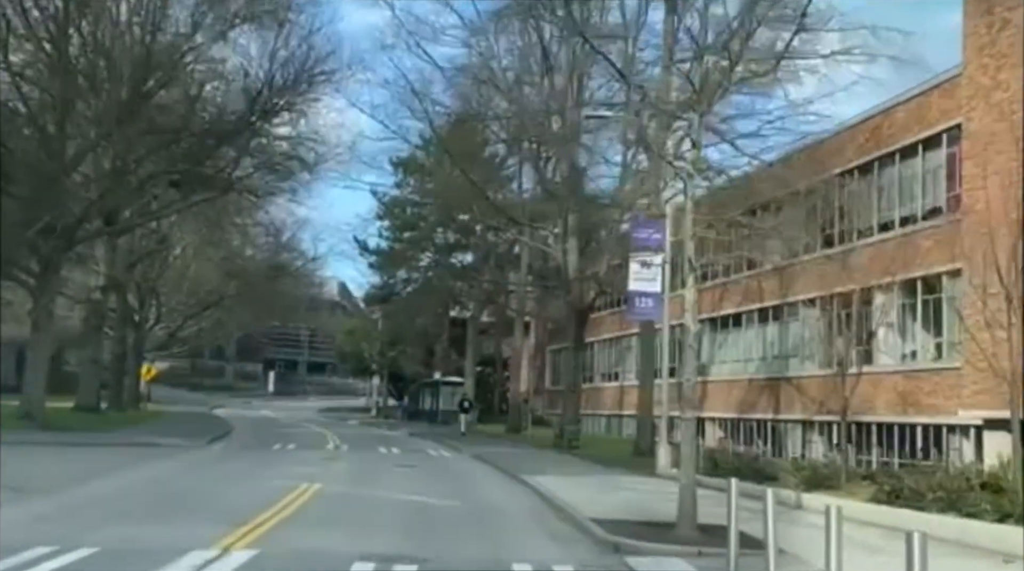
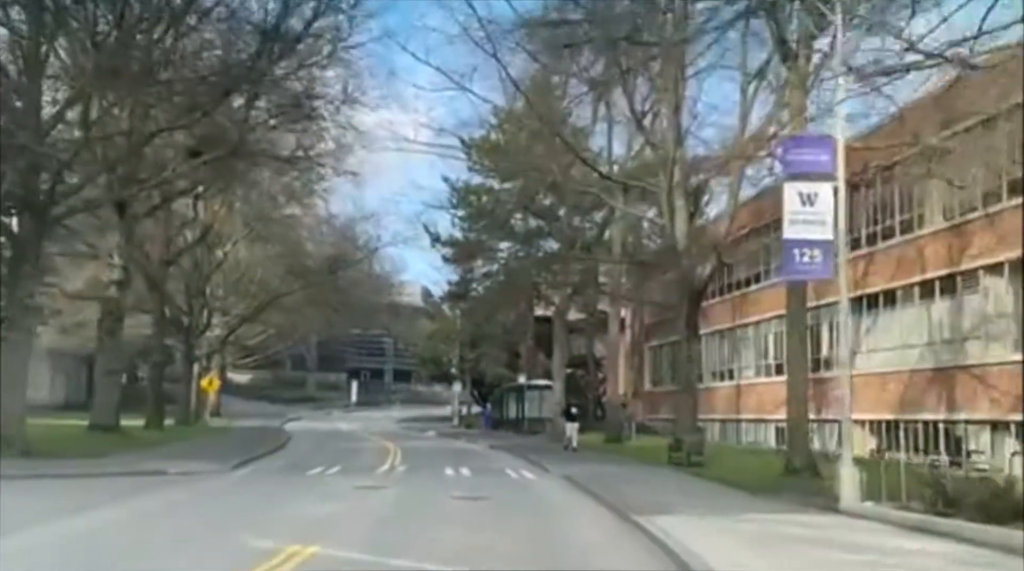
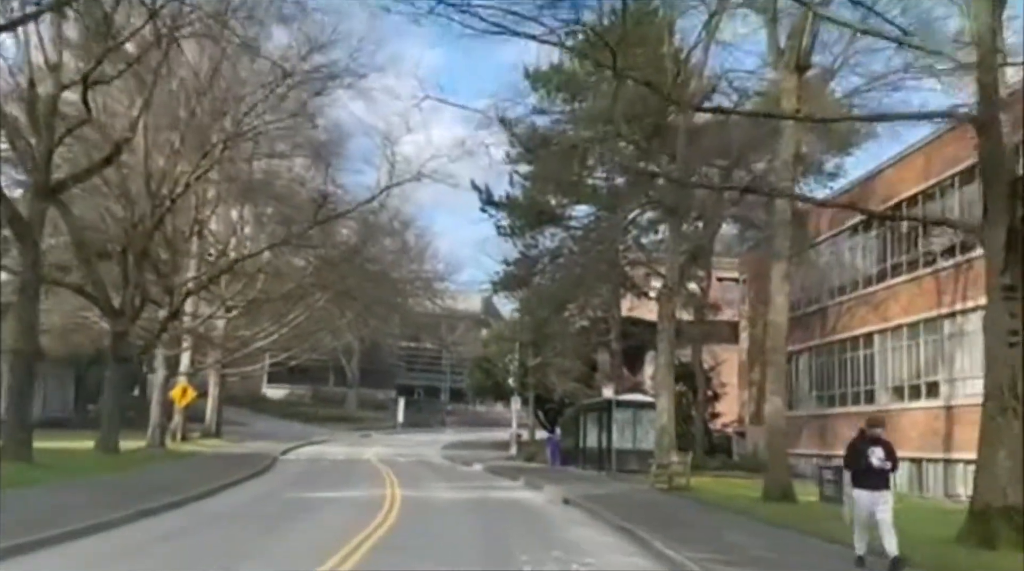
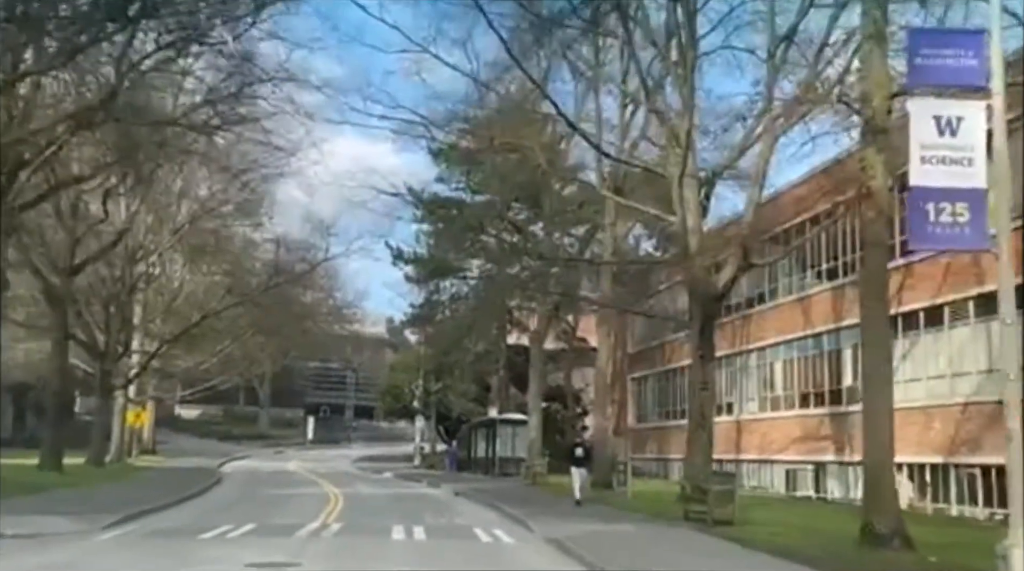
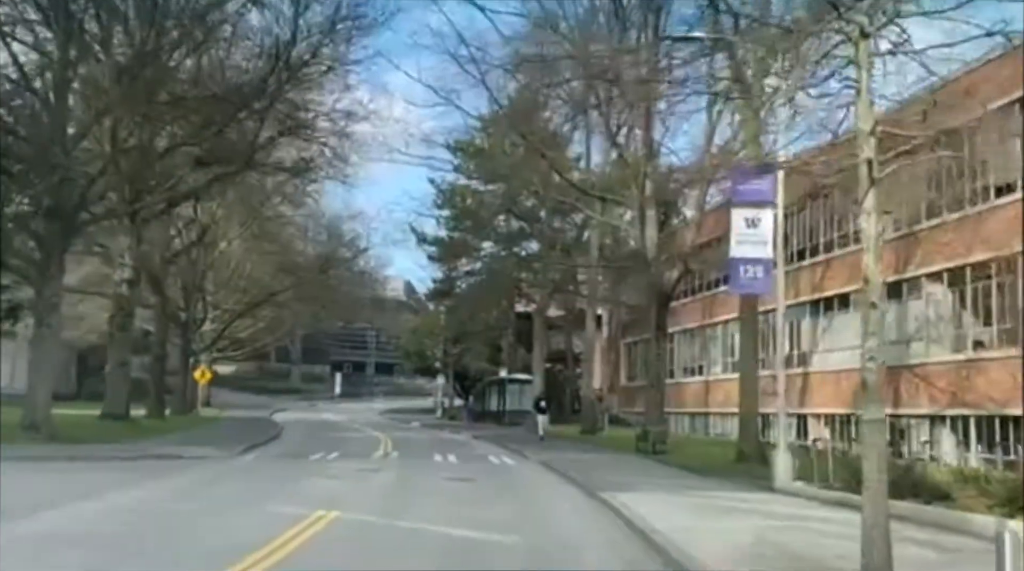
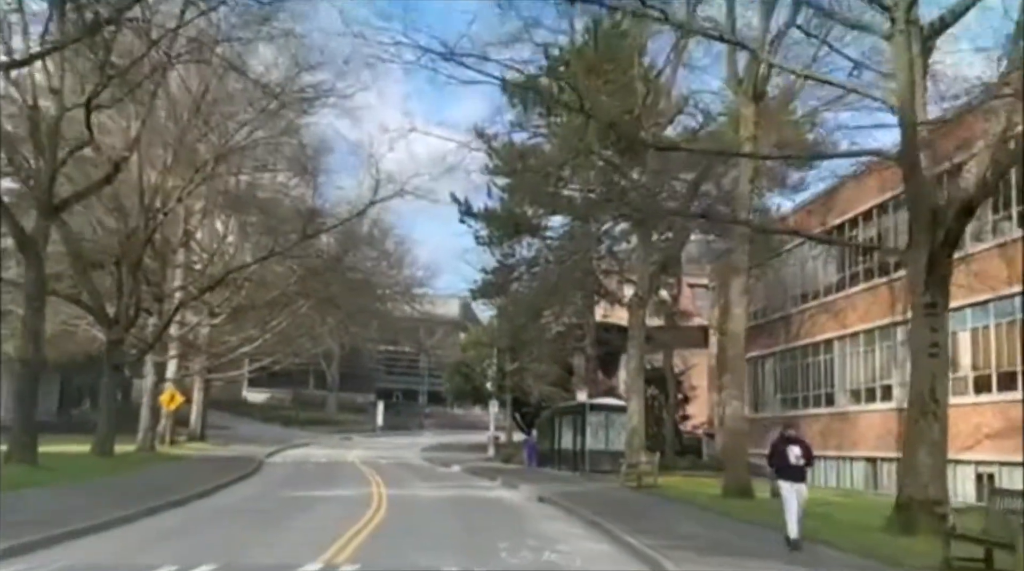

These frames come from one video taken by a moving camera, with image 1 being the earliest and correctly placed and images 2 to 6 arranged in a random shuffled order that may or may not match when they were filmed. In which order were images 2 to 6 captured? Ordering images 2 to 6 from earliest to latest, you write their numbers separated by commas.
5, 2, 4, 6, 3
